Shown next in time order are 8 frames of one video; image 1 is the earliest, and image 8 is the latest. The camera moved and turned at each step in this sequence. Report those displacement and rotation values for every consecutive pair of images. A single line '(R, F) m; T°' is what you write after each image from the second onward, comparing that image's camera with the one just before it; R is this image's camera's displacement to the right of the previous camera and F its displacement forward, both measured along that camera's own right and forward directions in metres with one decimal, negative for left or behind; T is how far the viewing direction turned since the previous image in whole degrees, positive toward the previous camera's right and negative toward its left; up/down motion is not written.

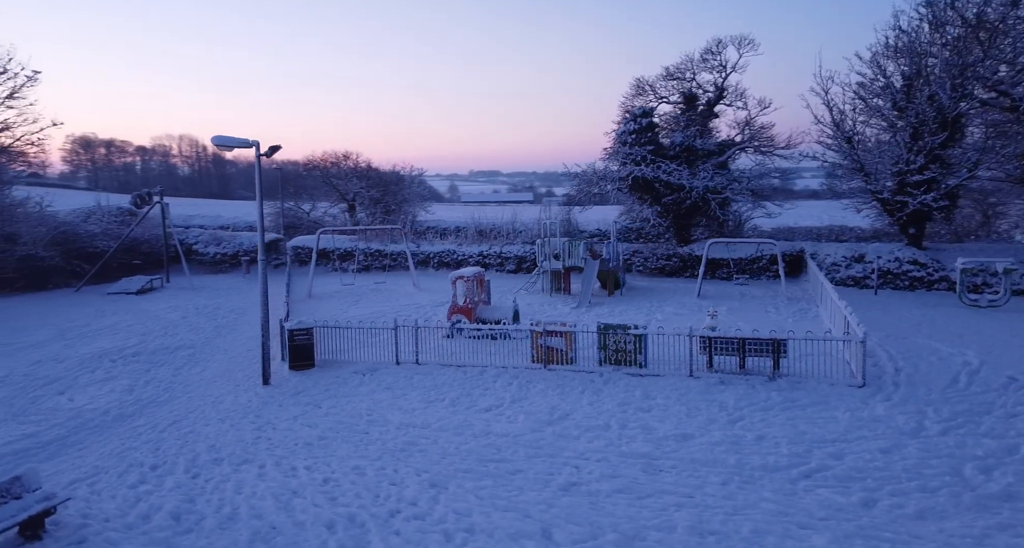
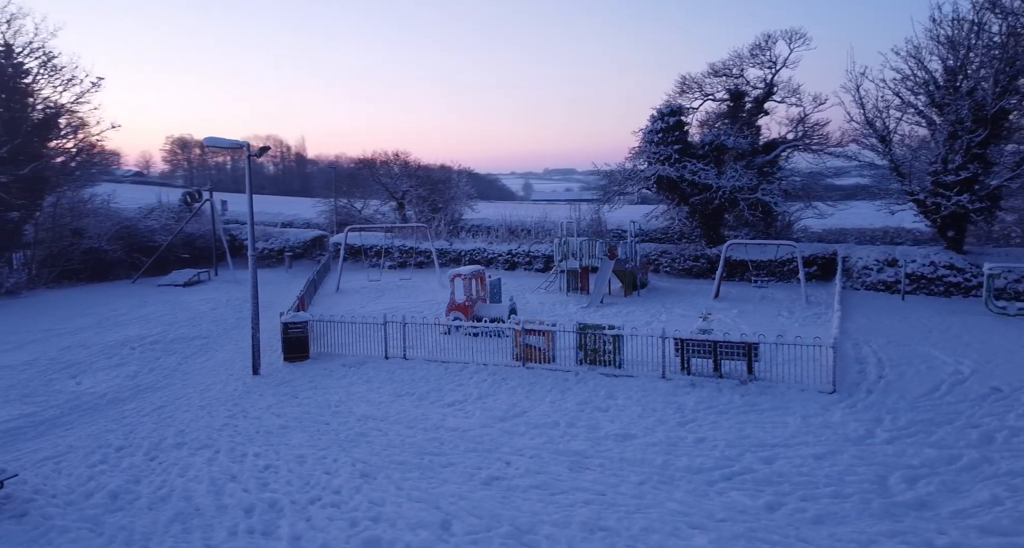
(+1.4, -0.1) m; -5°
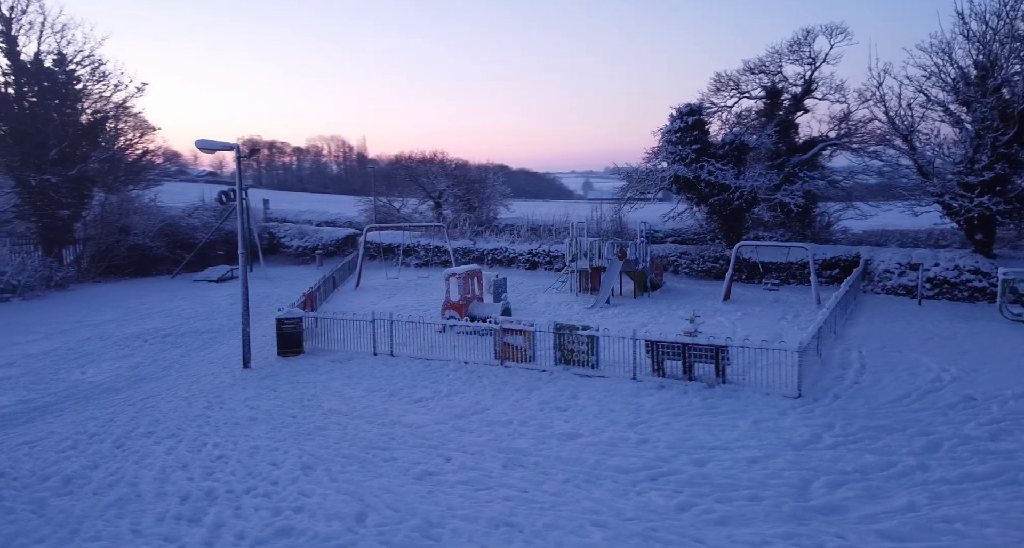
(+1.2, -0.1) m; -4°
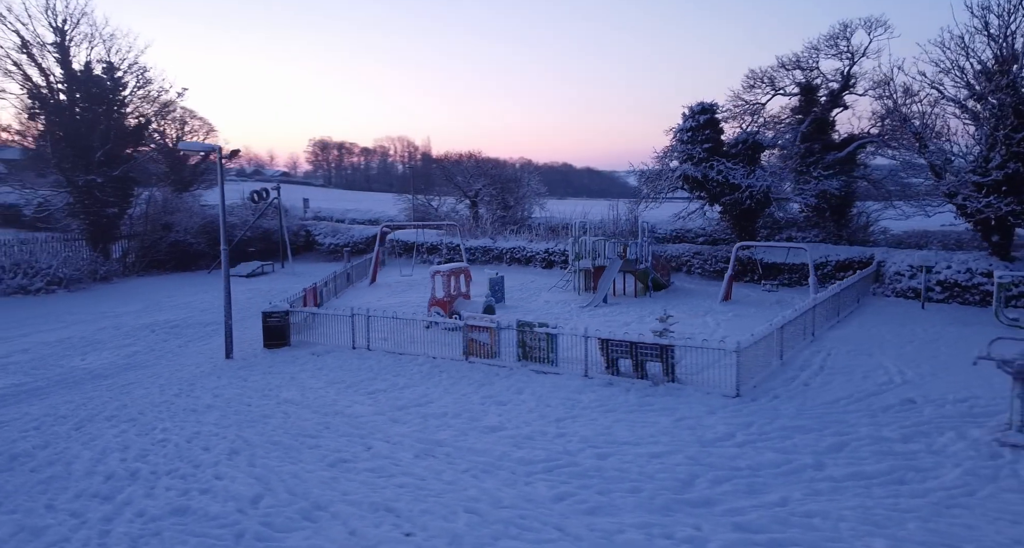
(+1.6, -0.2) m; -4°
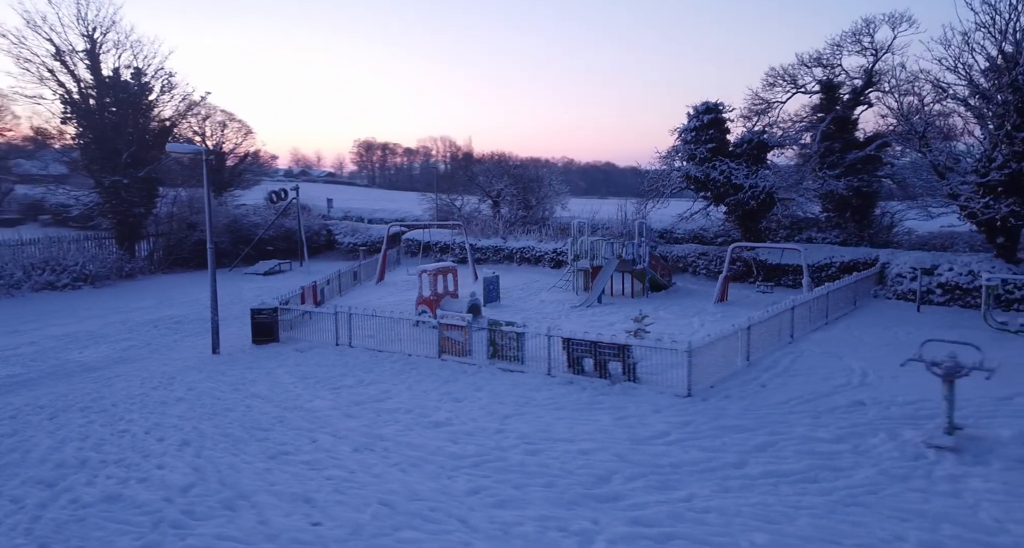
(+1.1, -0.2) m; -3°
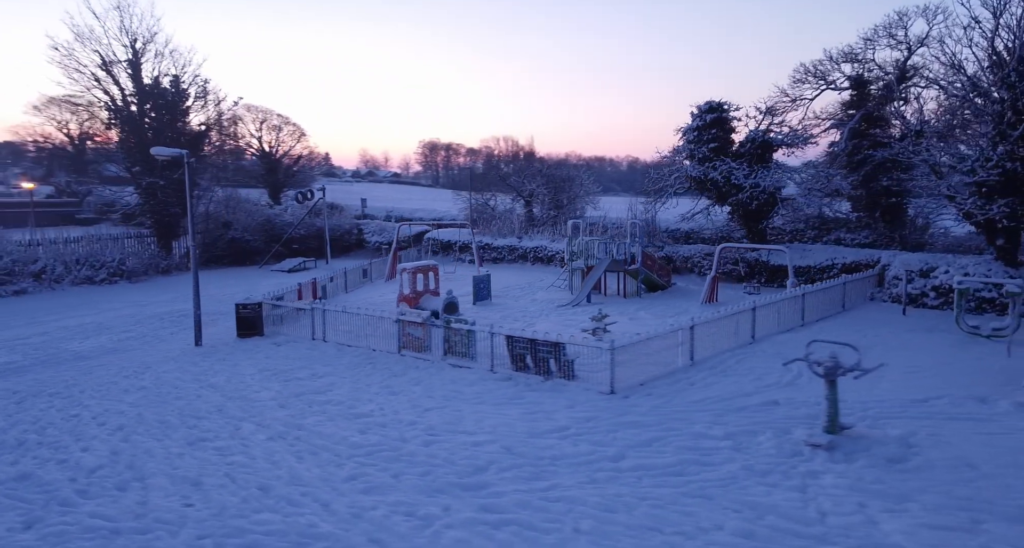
(+1.7, -0.3) m; -4°
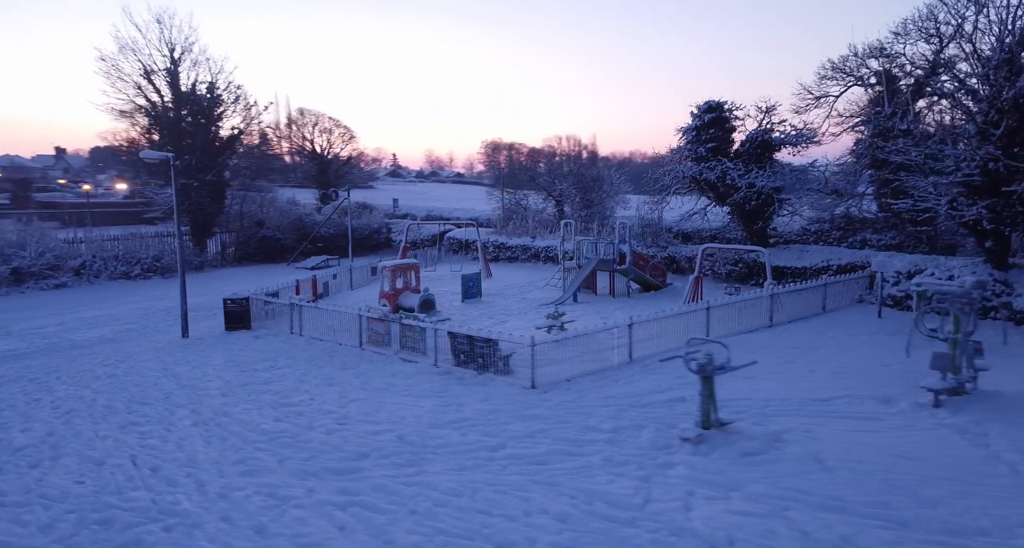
(+1.8, -0.4) m; -4°
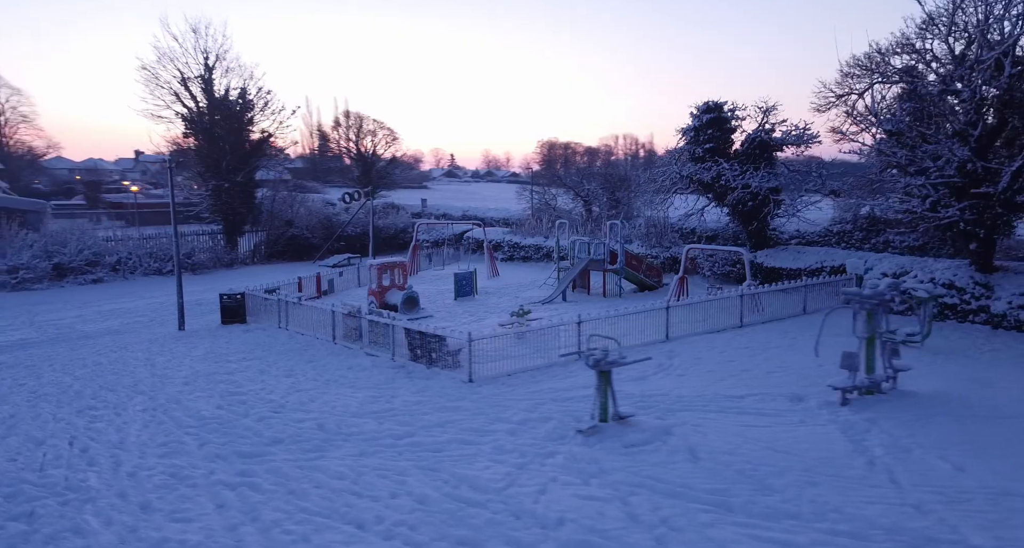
(+1.6, -0.4) m; -3°
